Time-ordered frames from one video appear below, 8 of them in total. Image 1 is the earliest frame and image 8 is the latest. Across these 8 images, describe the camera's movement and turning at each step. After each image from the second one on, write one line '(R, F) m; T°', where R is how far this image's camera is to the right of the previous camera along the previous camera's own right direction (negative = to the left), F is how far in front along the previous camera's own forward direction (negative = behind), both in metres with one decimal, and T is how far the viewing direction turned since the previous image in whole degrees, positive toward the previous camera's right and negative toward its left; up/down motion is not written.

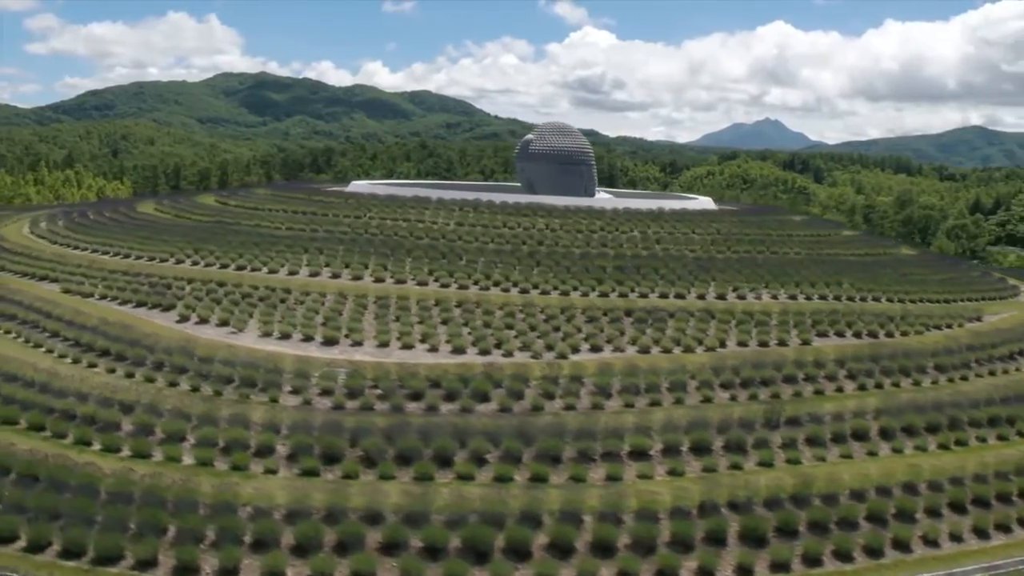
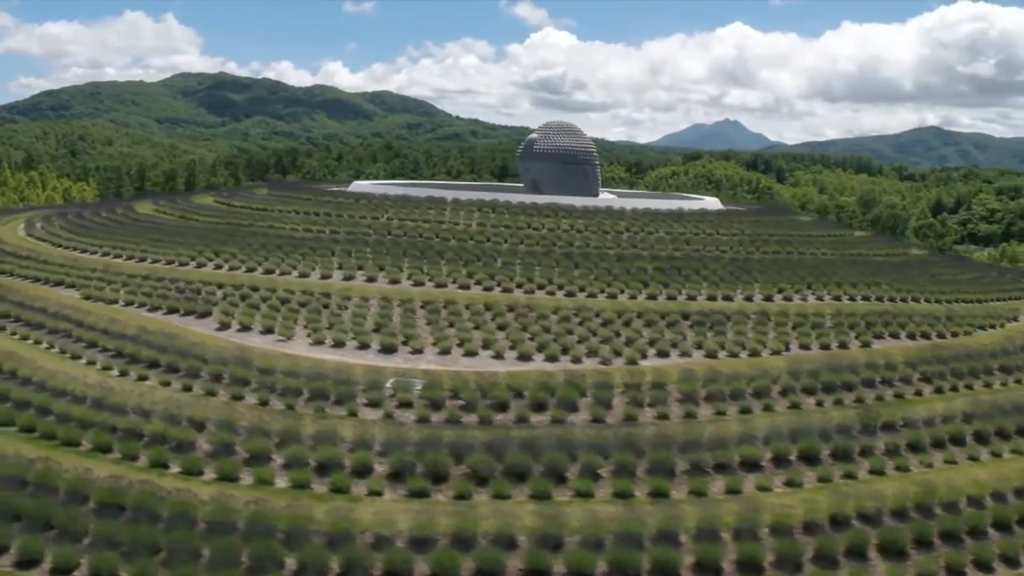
(-3.2, +1.6) m; +2°
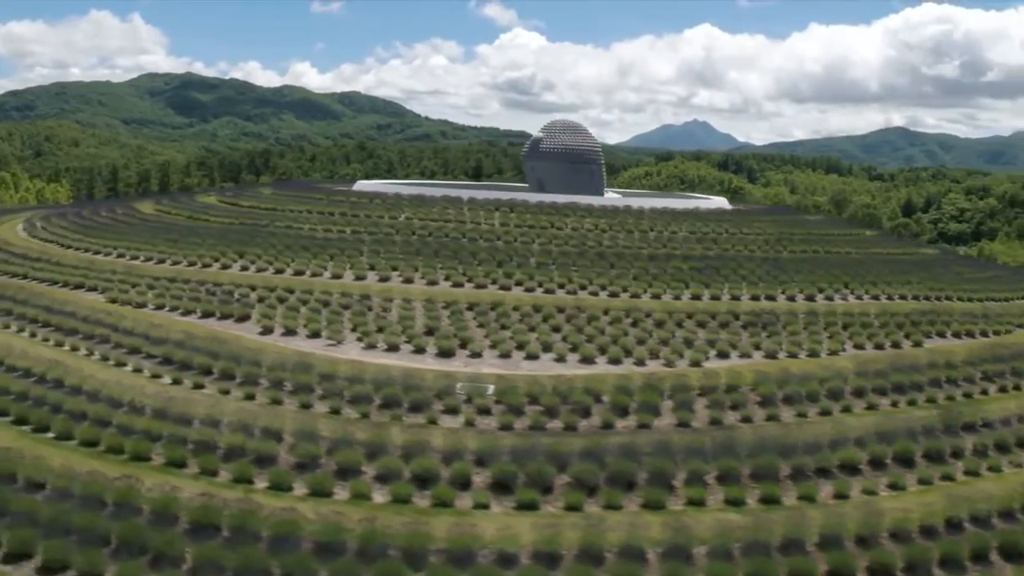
(-2.6, +1.1) m; +2°
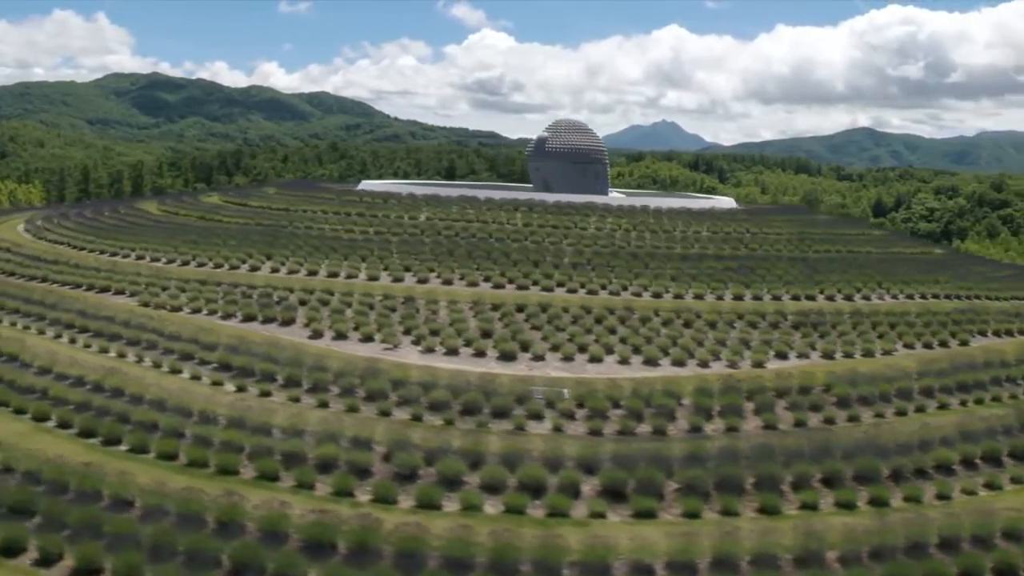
(-2.6, +0.7) m; +2°
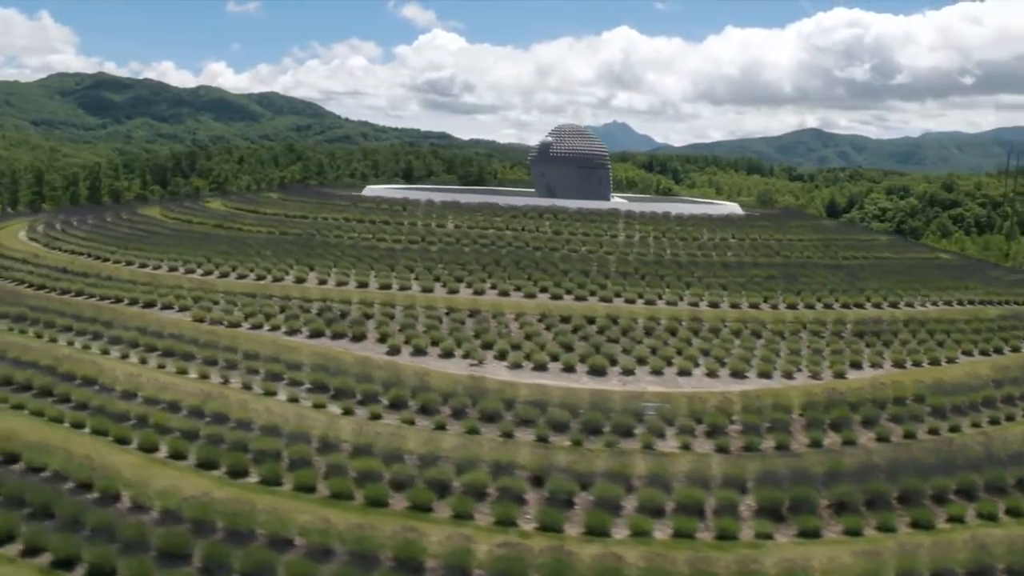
(-3.7, +0.6) m; +3°
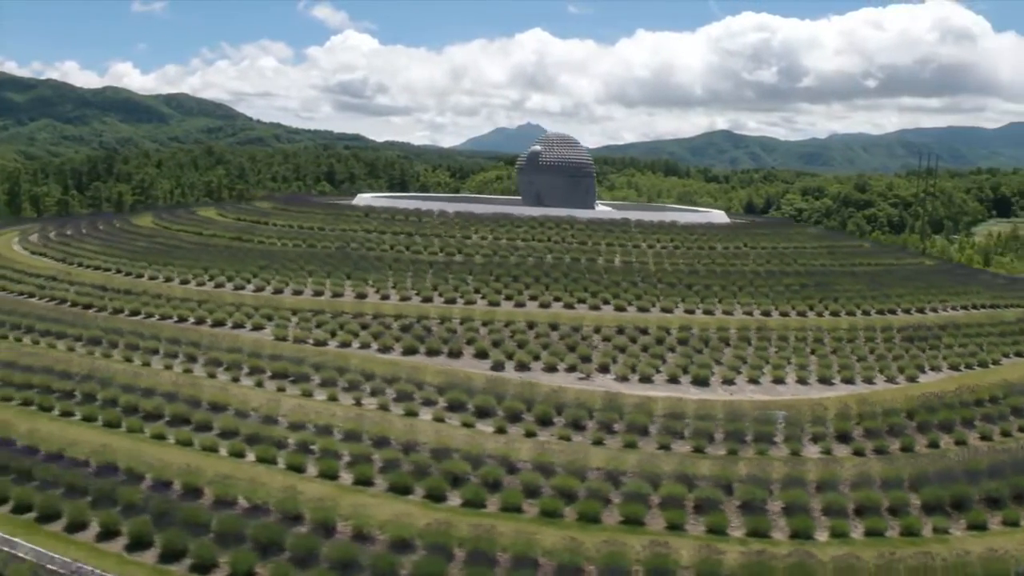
(-5.4, -0.5) m; +5°
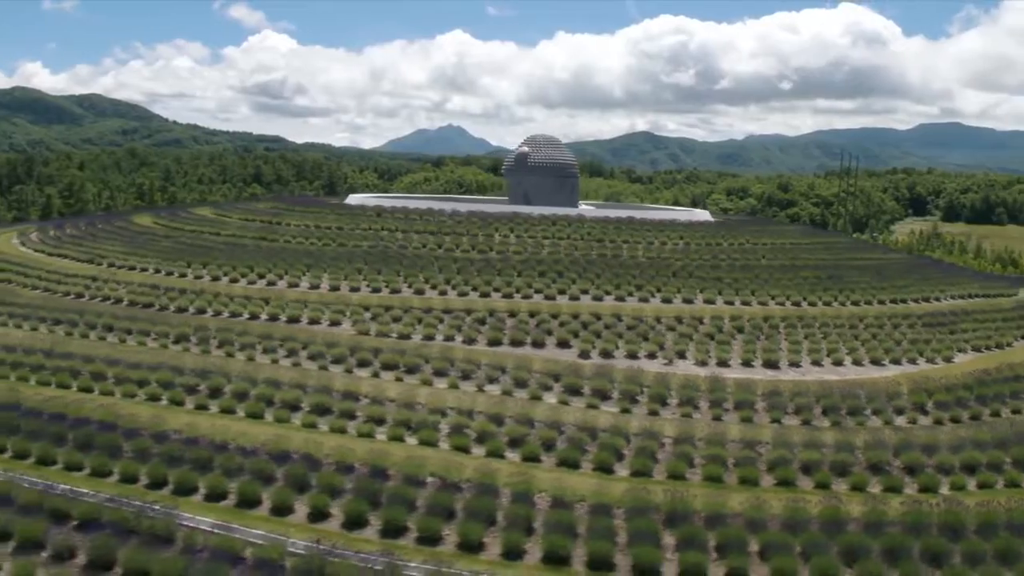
(-5.0, -1.6) m; +5°
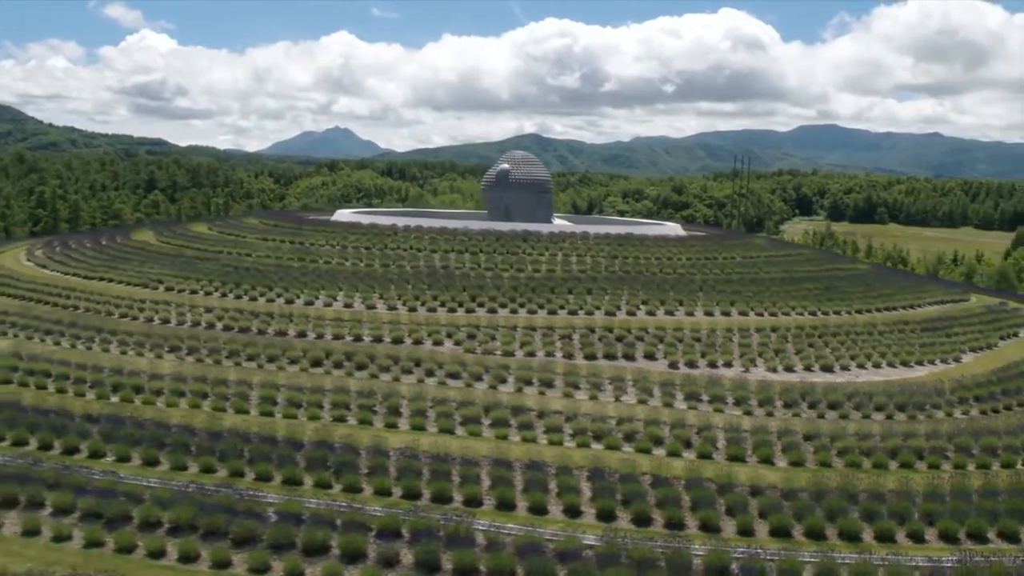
(-7.5, -4.1) m; +7°
